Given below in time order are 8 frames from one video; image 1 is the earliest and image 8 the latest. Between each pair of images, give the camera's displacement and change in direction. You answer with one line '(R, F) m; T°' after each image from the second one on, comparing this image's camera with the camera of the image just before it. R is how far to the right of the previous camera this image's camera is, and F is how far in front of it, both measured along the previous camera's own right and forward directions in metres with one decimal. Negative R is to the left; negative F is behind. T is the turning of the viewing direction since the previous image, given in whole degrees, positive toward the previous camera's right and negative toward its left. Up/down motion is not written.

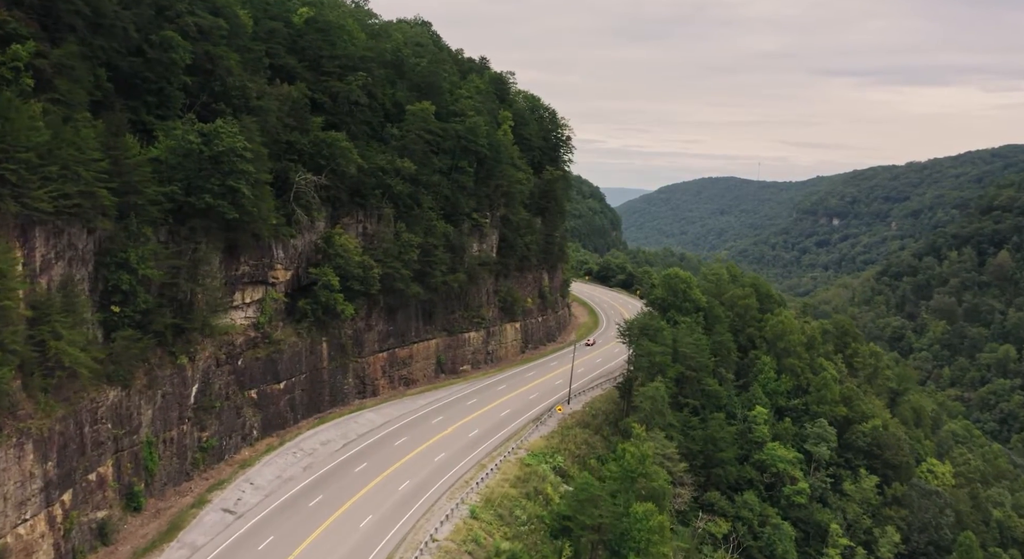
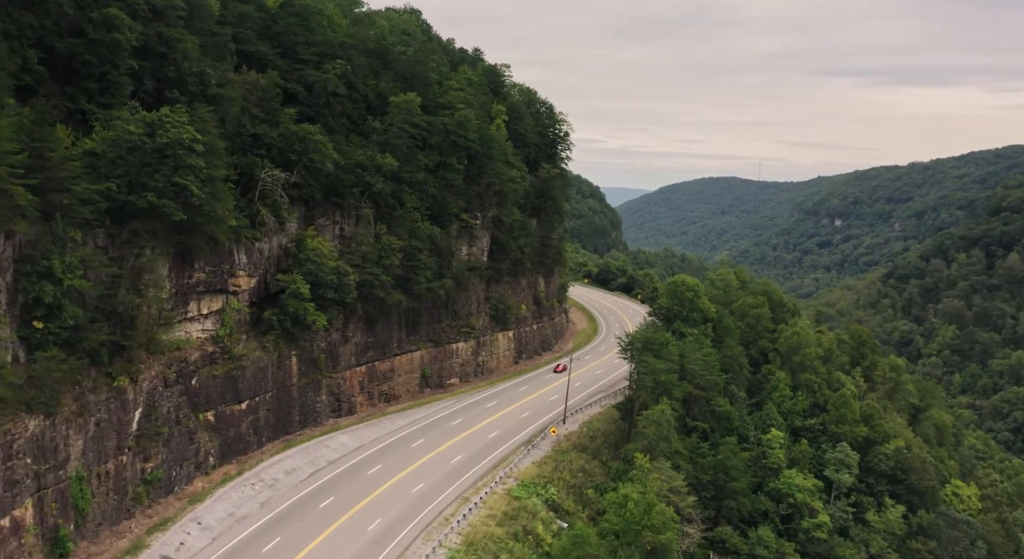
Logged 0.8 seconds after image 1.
(+0.6, +4.8) m; 0°
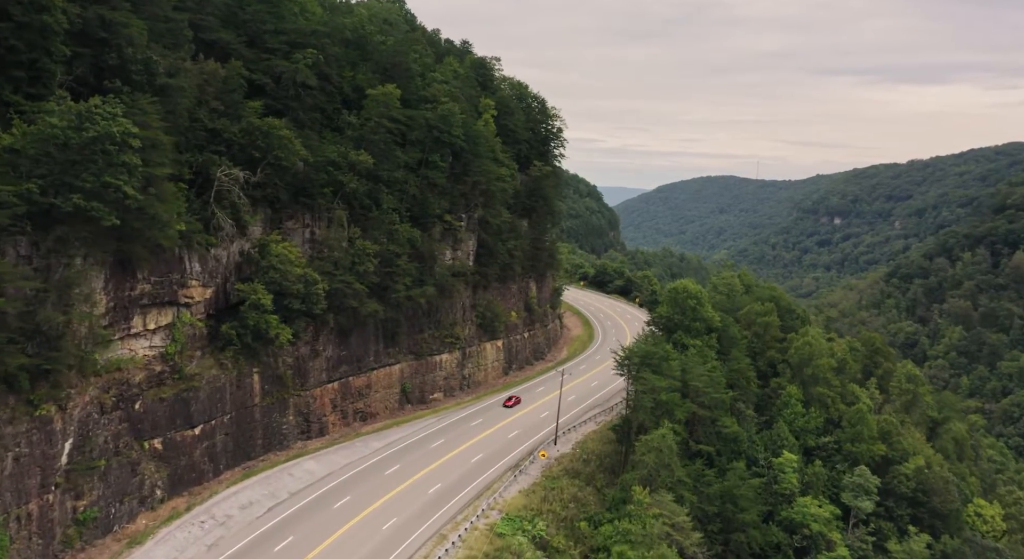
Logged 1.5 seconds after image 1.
(+0.8, +4.3) m; 0°
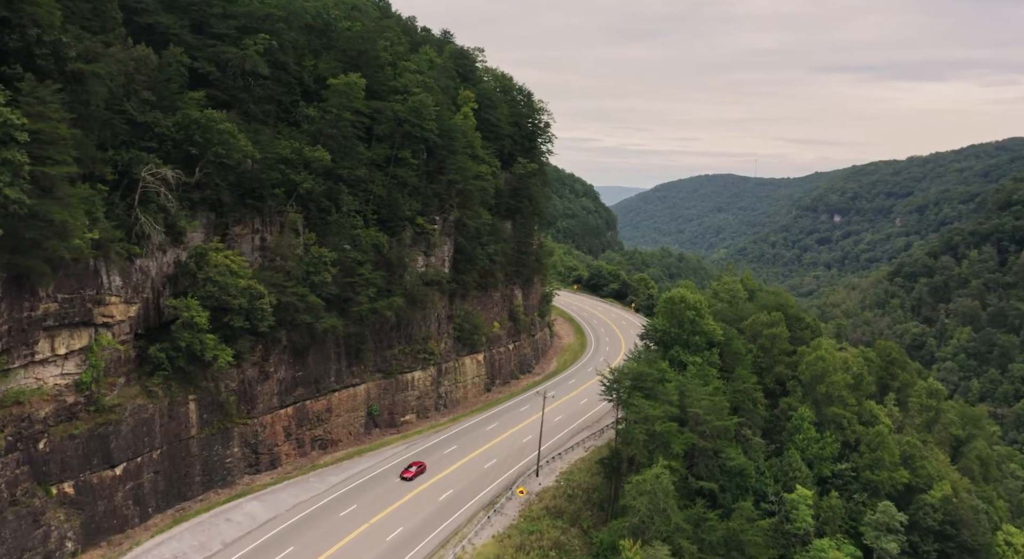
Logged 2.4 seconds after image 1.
(+1.3, +5.2) m; 0°
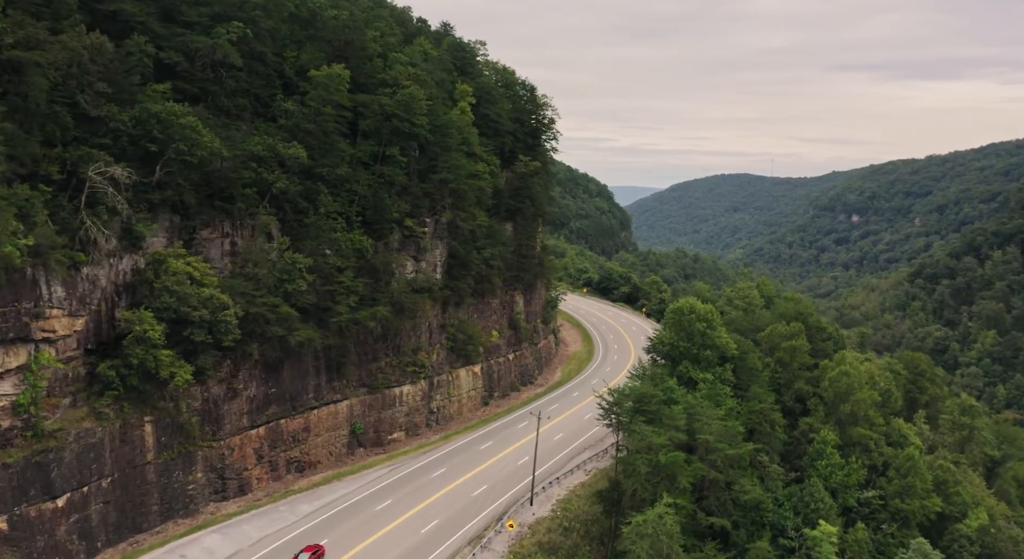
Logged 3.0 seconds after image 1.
(+1.1, +3.7) m; -1°
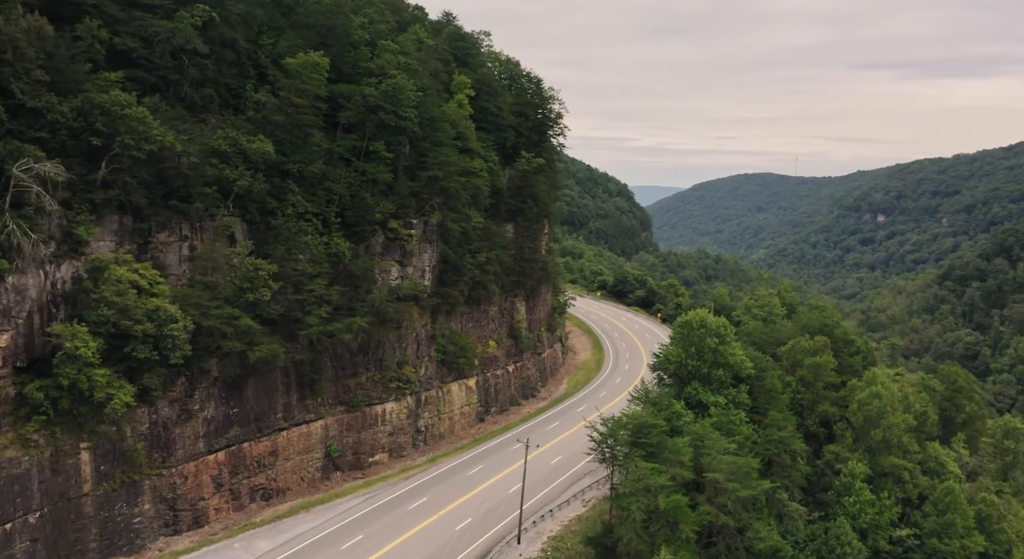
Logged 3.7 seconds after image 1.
(+1.5, +4.1) m; -2°
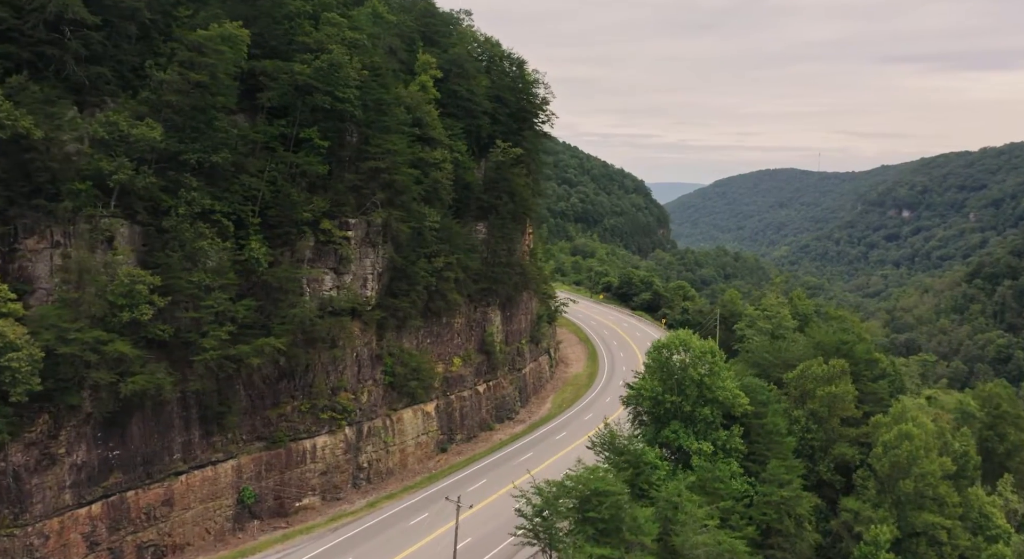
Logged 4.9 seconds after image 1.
(+3.0, +6.6) m; -2°
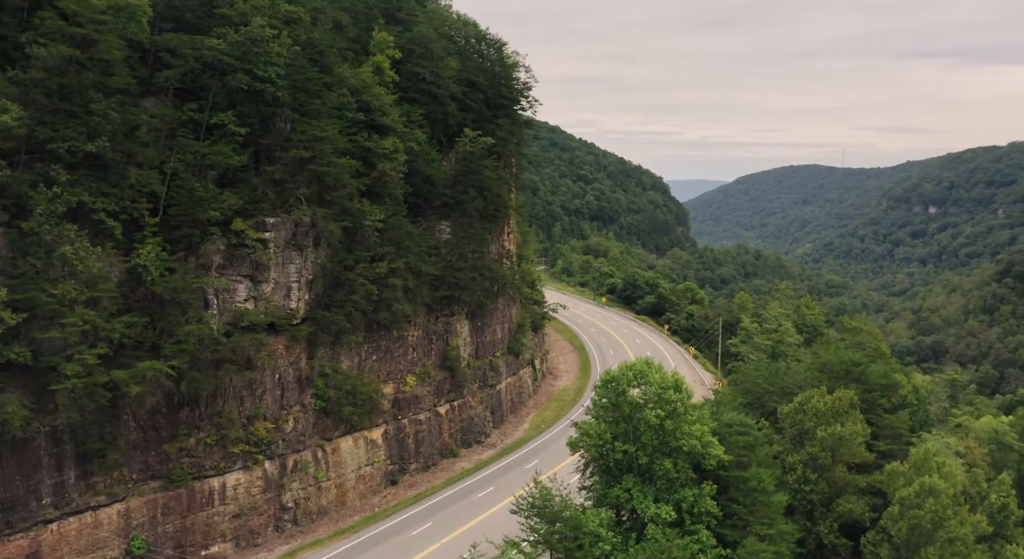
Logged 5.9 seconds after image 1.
(+3.0, +5.5) m; -2°
